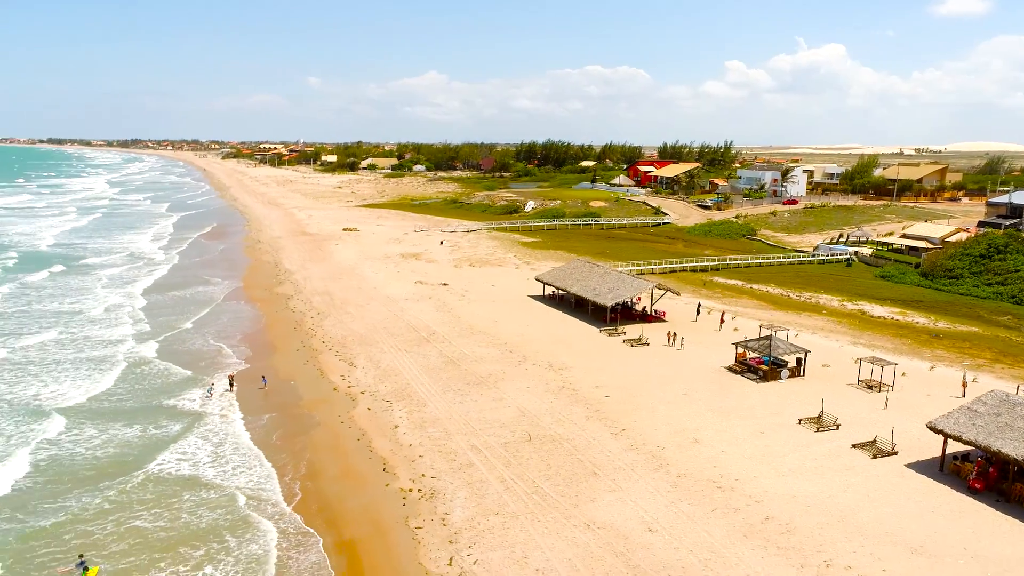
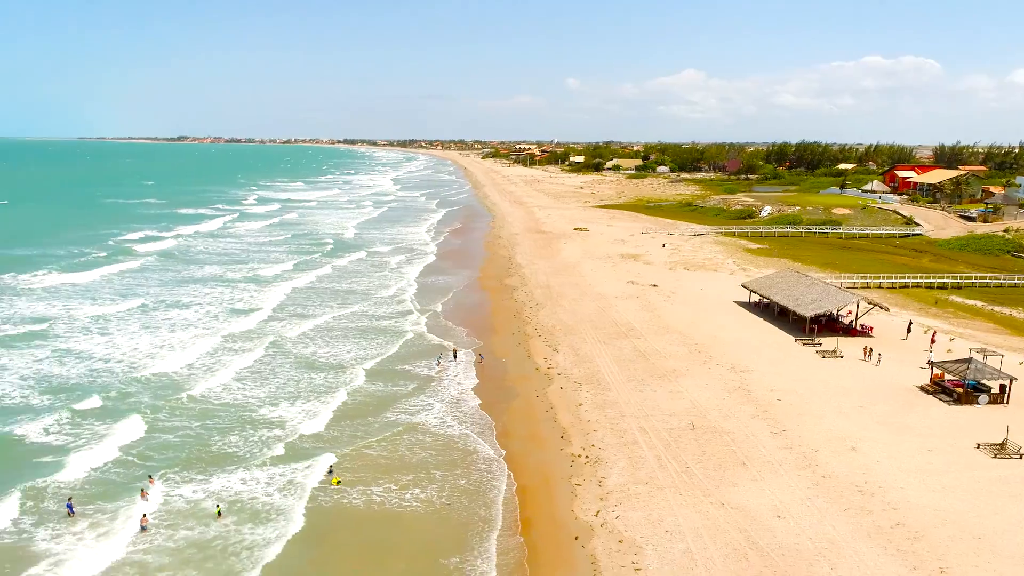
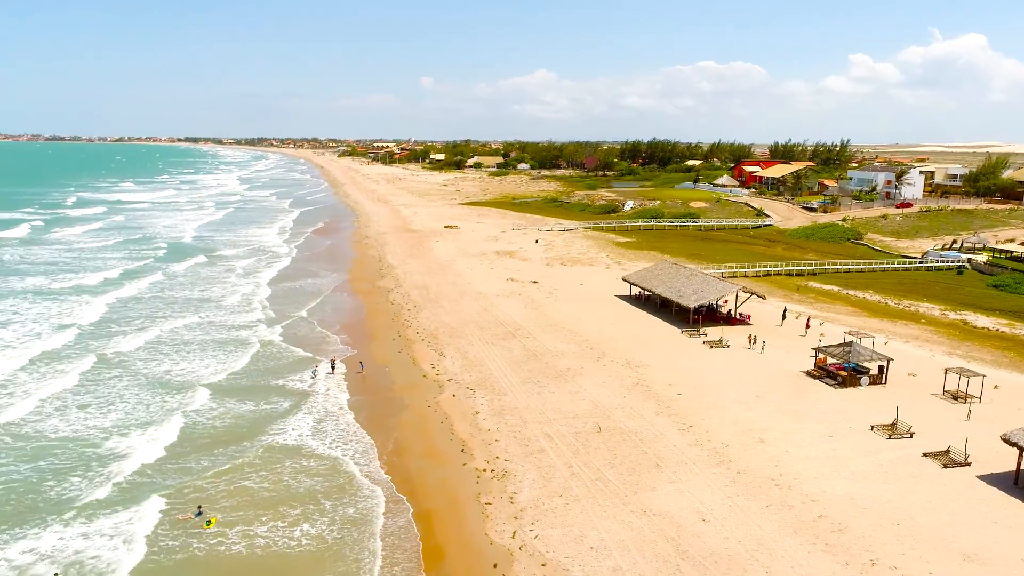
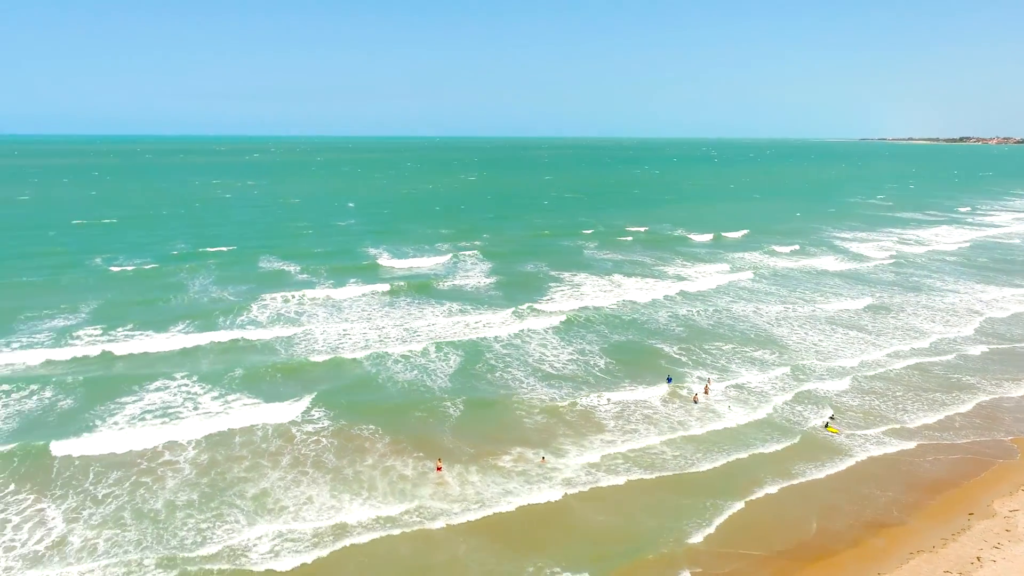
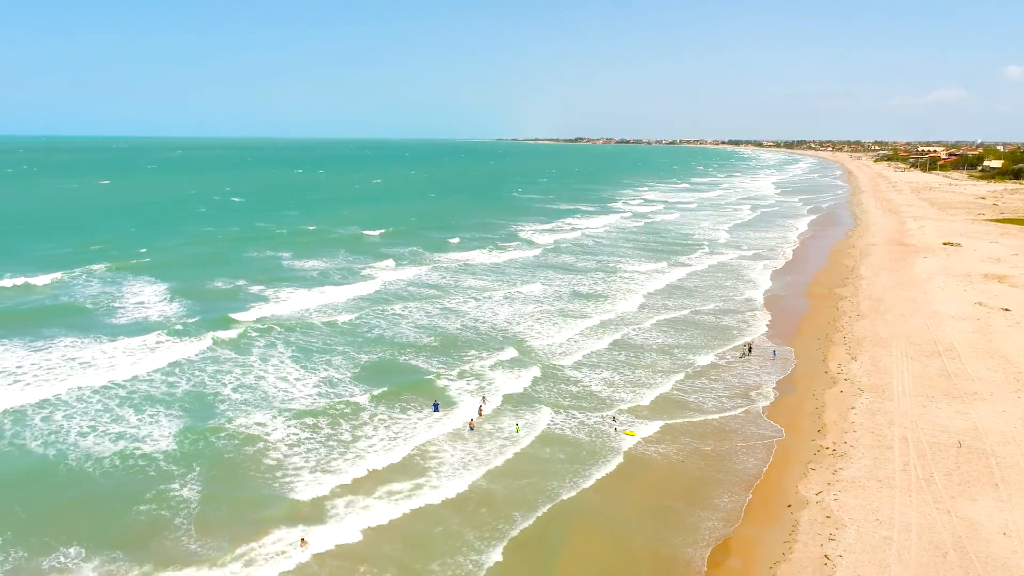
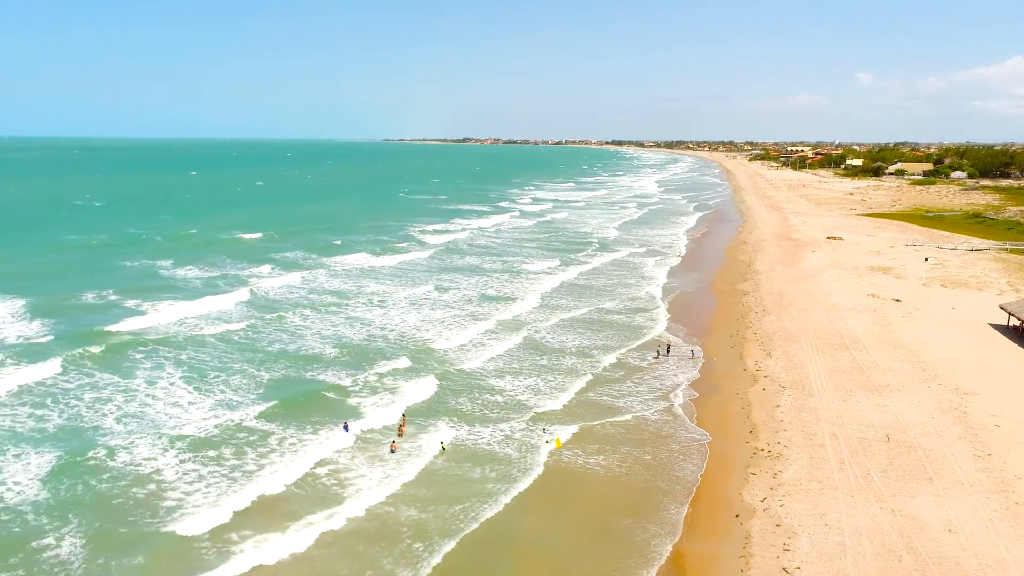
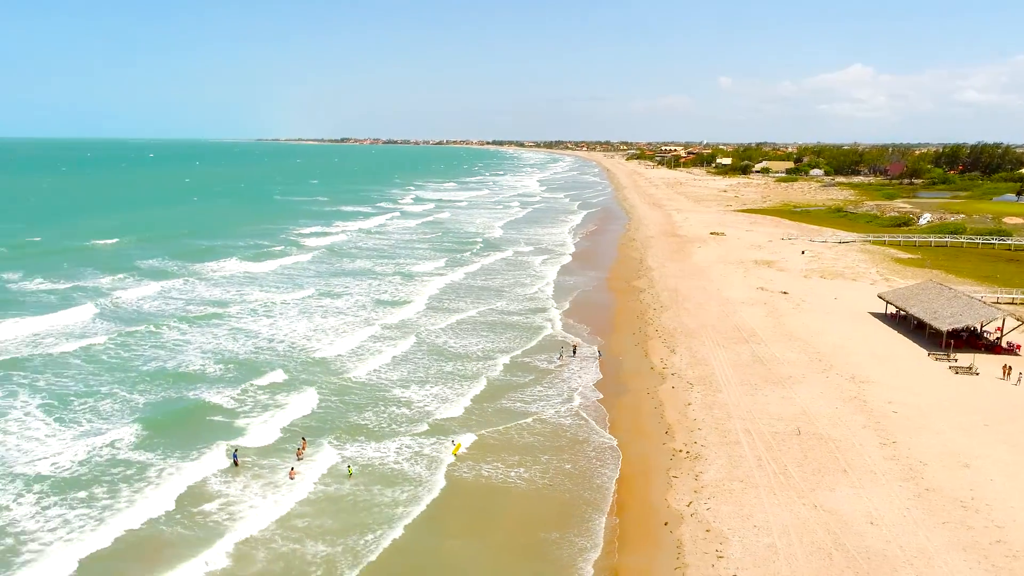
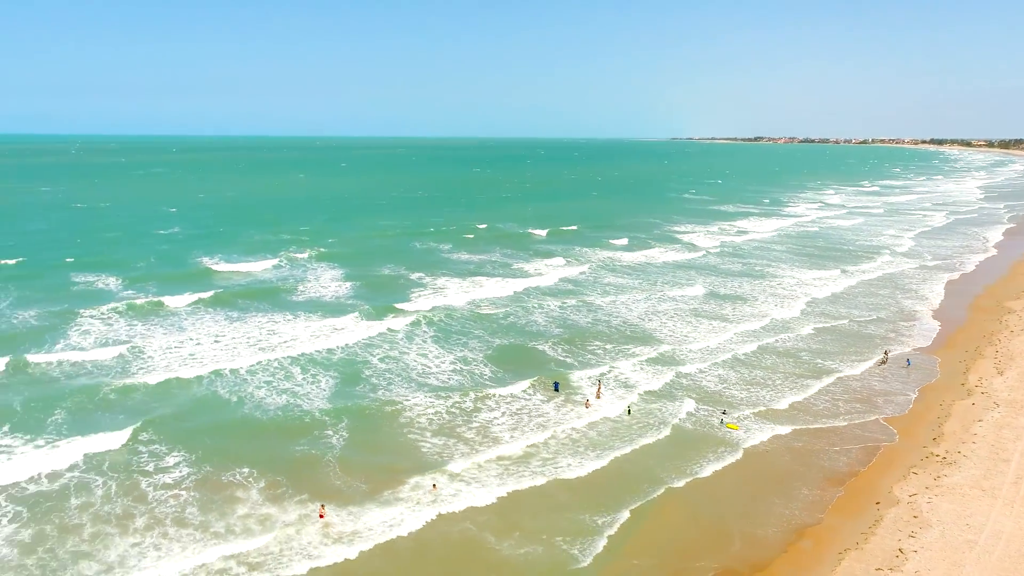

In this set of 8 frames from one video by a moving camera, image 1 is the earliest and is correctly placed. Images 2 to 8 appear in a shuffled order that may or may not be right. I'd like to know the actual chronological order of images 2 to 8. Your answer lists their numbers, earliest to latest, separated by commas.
3, 2, 7, 6, 5, 8, 4
